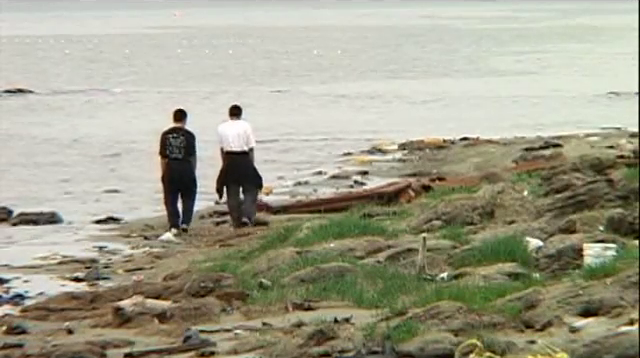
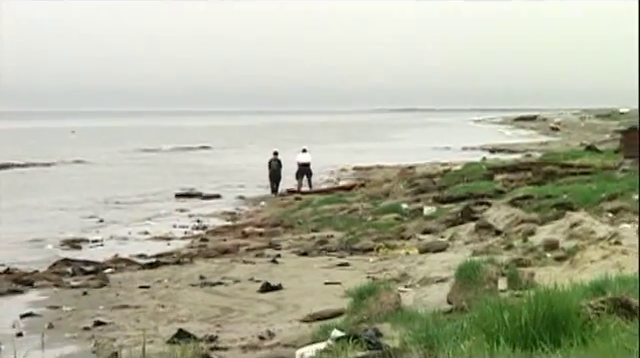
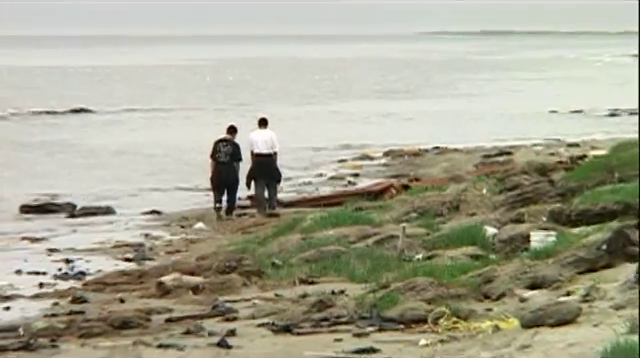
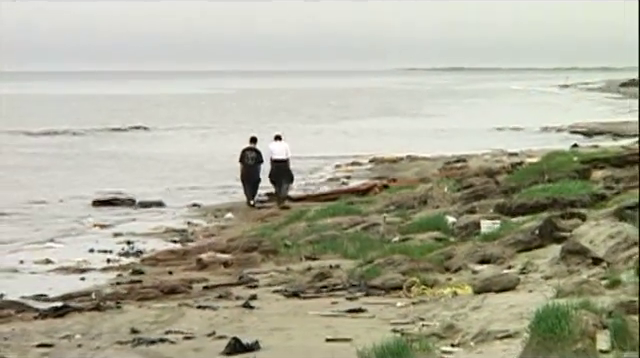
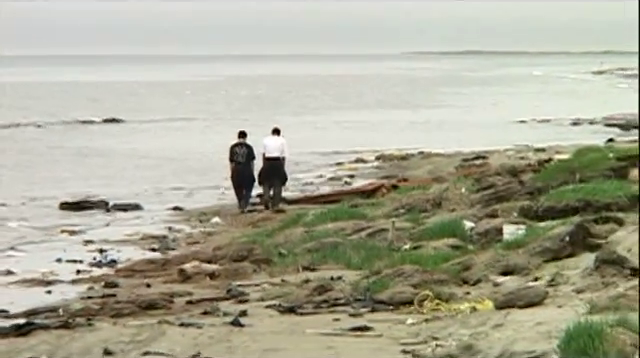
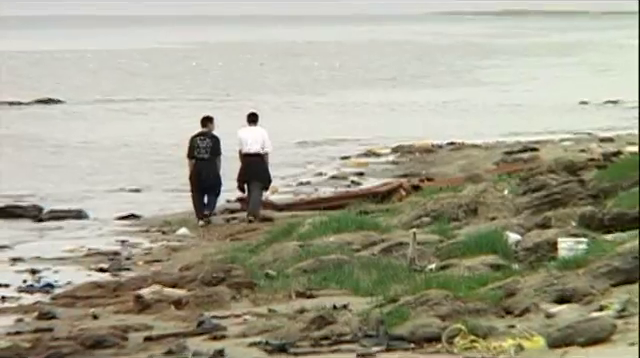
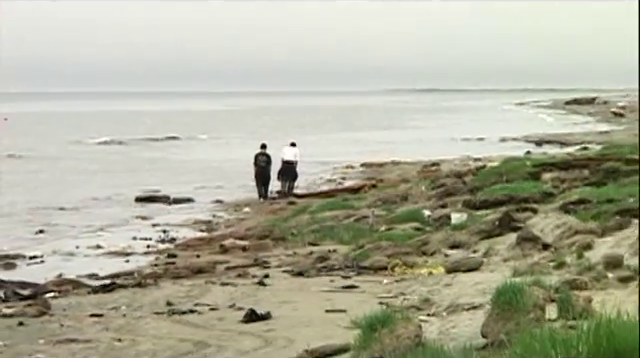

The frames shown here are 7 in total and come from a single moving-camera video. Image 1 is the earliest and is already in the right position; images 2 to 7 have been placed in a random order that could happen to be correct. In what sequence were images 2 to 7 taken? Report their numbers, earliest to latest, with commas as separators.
6, 3, 5, 4, 7, 2
